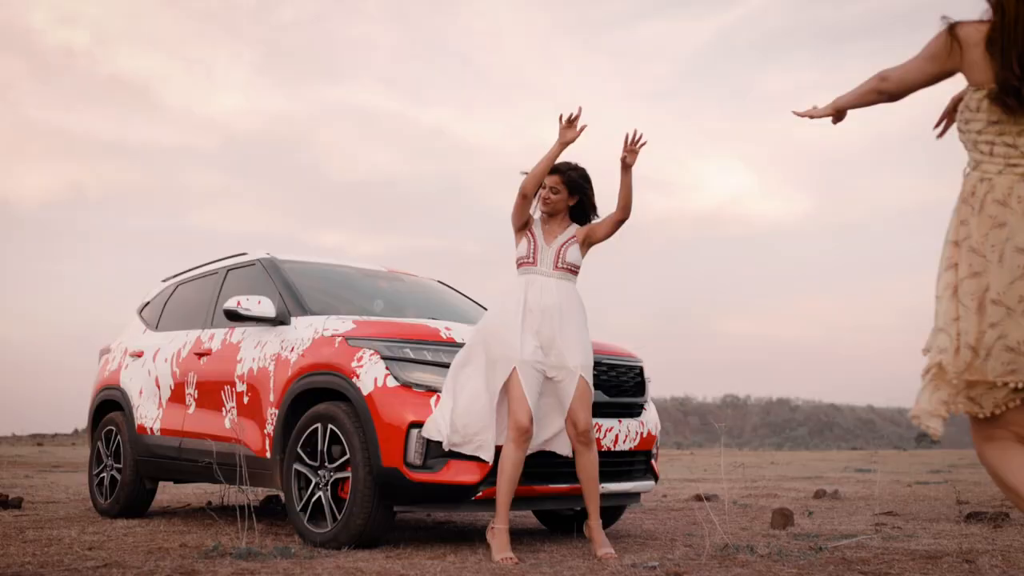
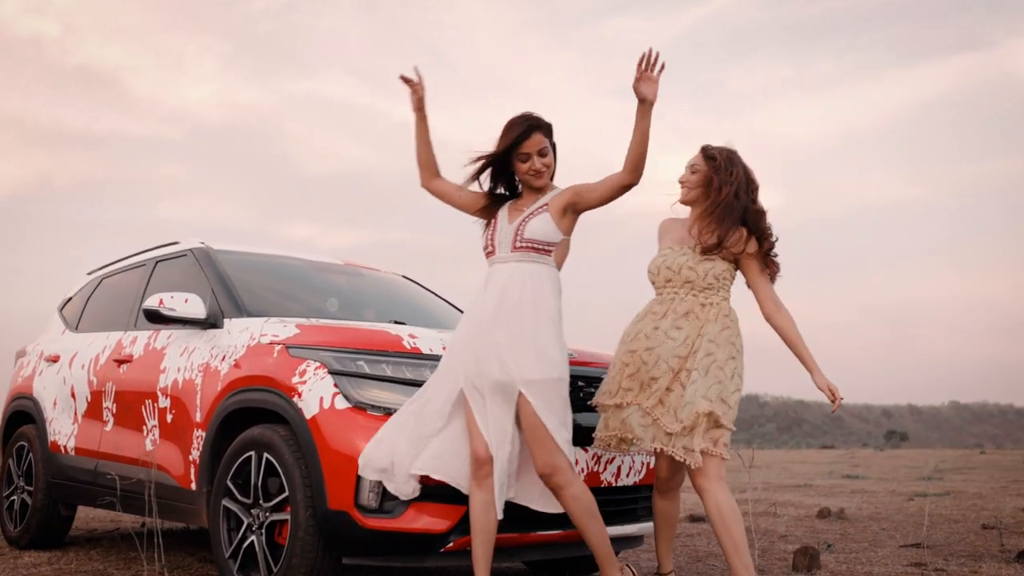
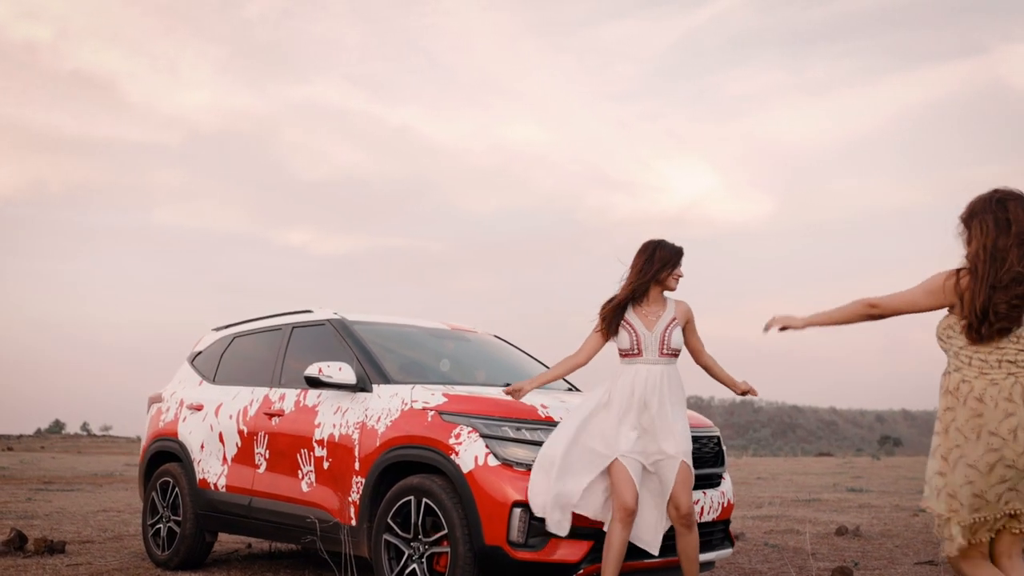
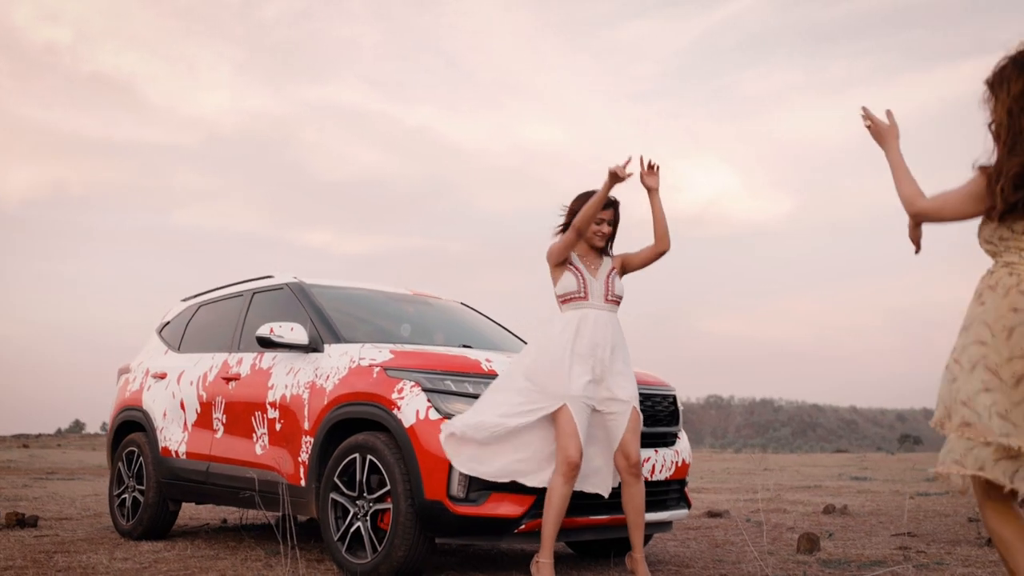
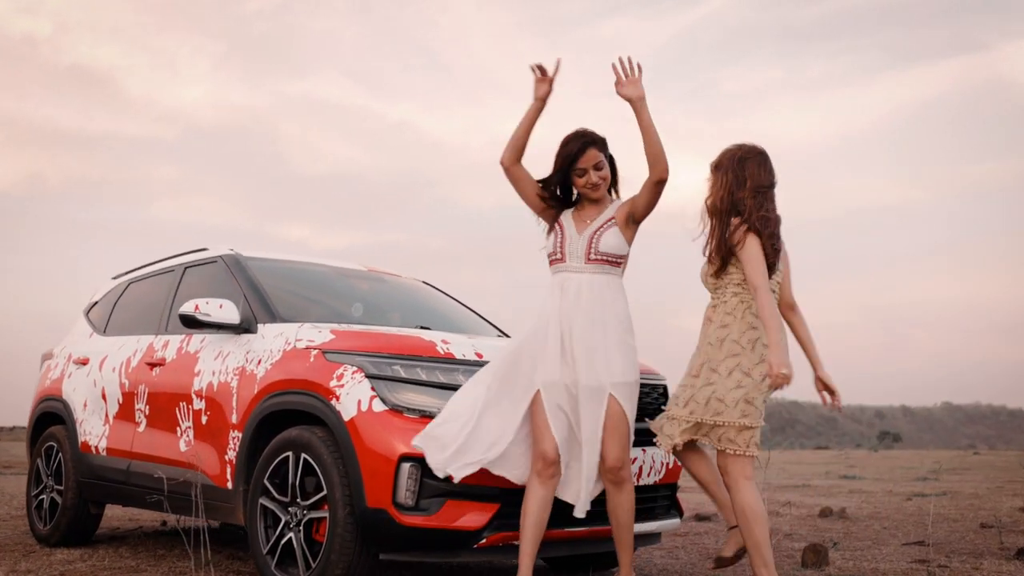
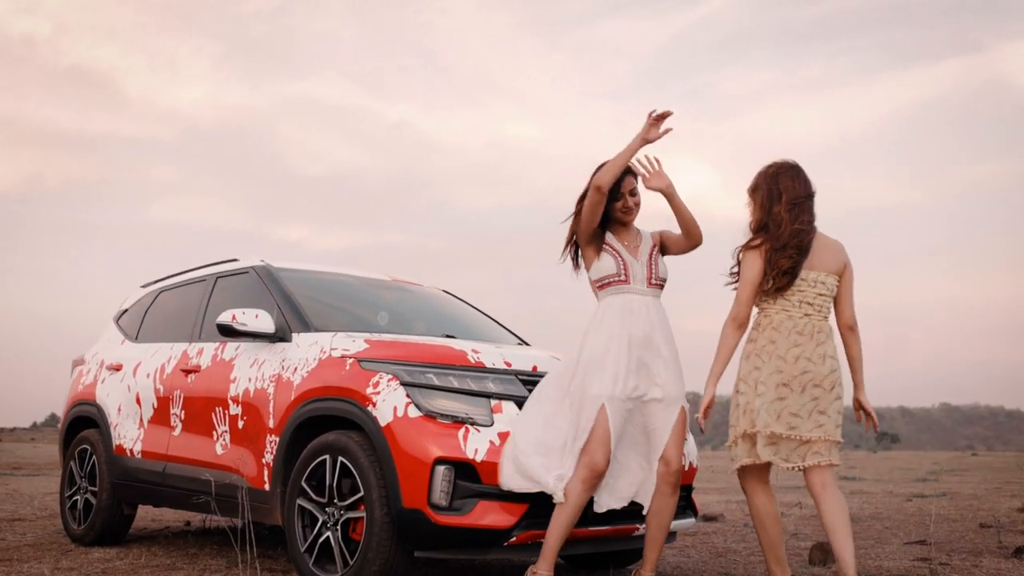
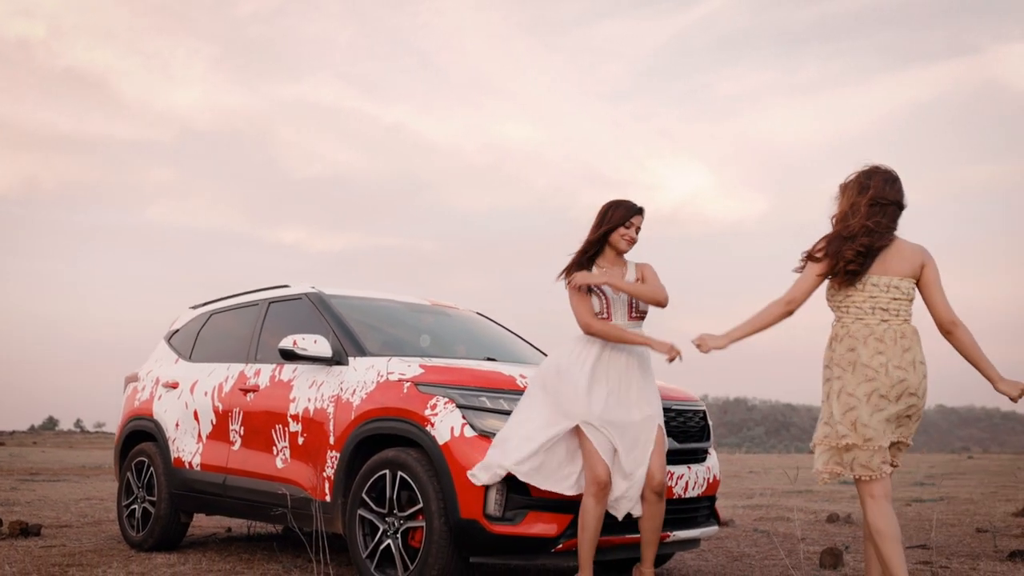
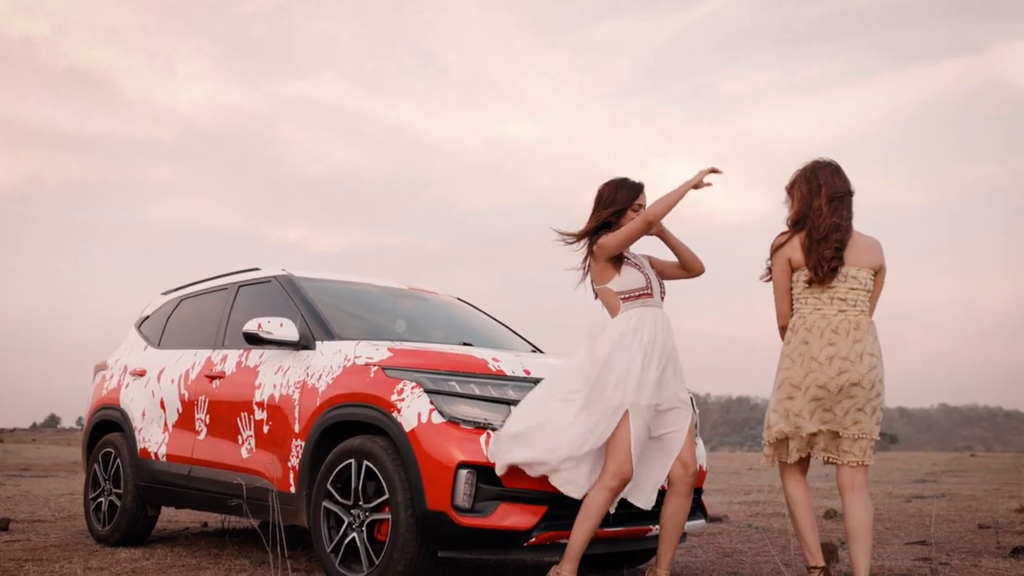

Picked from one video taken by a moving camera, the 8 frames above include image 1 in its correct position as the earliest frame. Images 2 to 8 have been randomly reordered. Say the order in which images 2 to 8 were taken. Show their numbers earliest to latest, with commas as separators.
4, 3, 7, 8, 6, 5, 2
